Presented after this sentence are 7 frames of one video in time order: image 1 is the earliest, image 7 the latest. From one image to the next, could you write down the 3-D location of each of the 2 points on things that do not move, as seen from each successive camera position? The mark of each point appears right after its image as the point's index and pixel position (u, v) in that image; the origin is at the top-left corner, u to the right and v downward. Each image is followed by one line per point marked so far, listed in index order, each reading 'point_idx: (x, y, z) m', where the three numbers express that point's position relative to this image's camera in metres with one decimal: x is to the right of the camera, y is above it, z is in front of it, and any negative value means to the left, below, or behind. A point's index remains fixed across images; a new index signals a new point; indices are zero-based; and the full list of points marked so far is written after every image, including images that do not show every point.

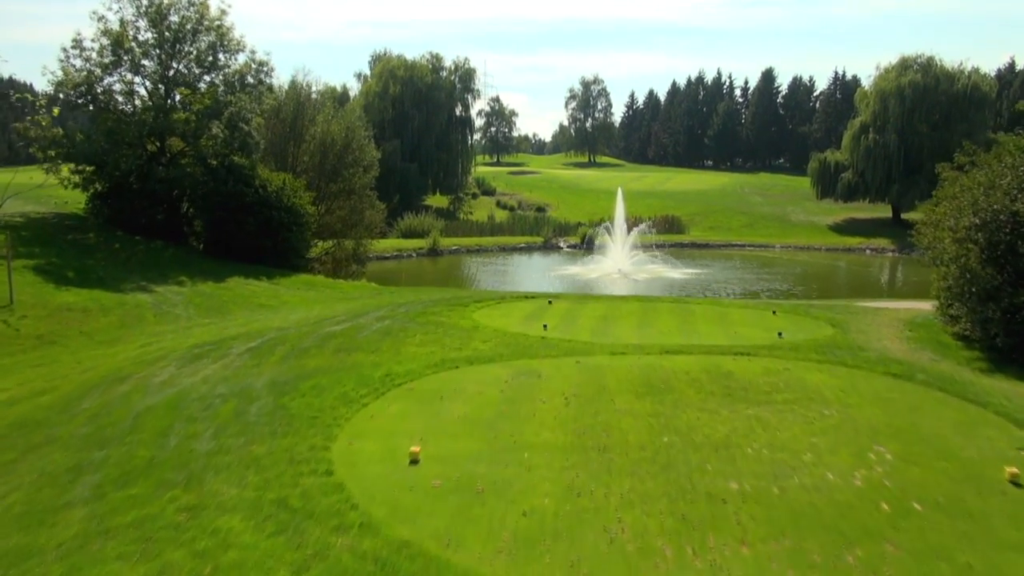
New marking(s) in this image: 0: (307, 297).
0: (-4.2, -0.2, +16.9) m
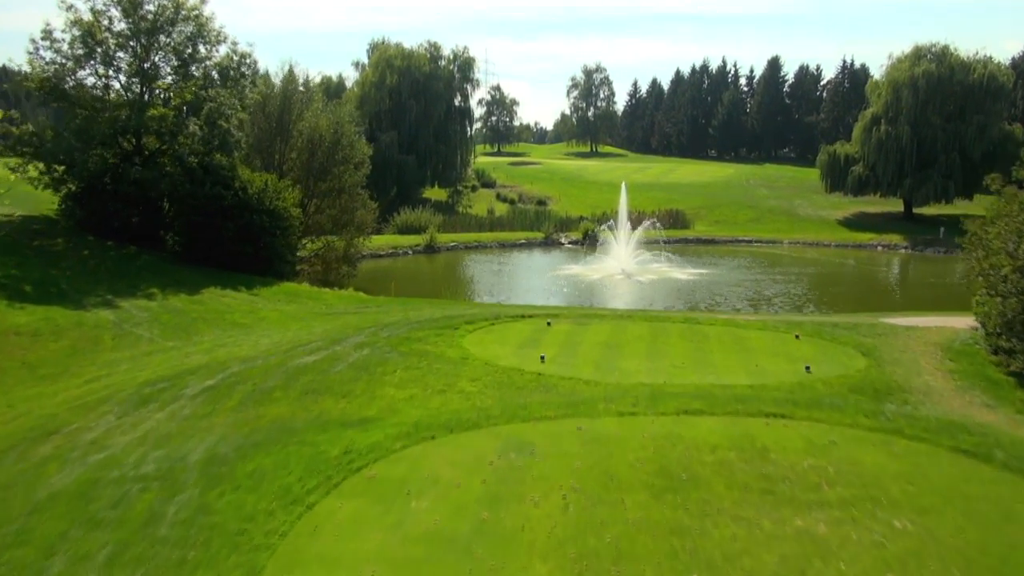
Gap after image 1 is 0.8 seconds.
0: (-4.3, -0.5, +15.6) m
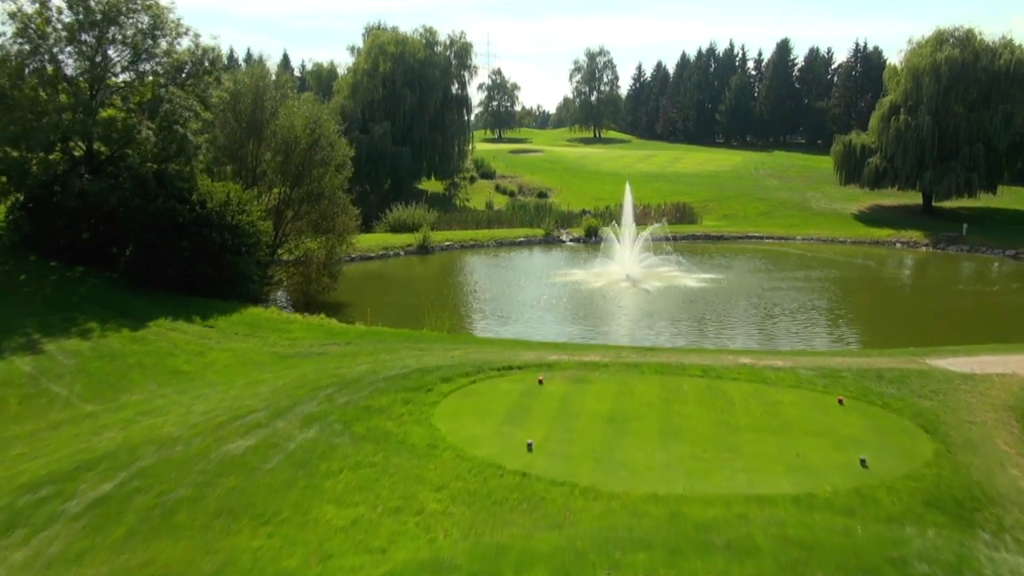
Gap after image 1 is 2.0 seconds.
0: (-4.5, -1.1, +13.5) m
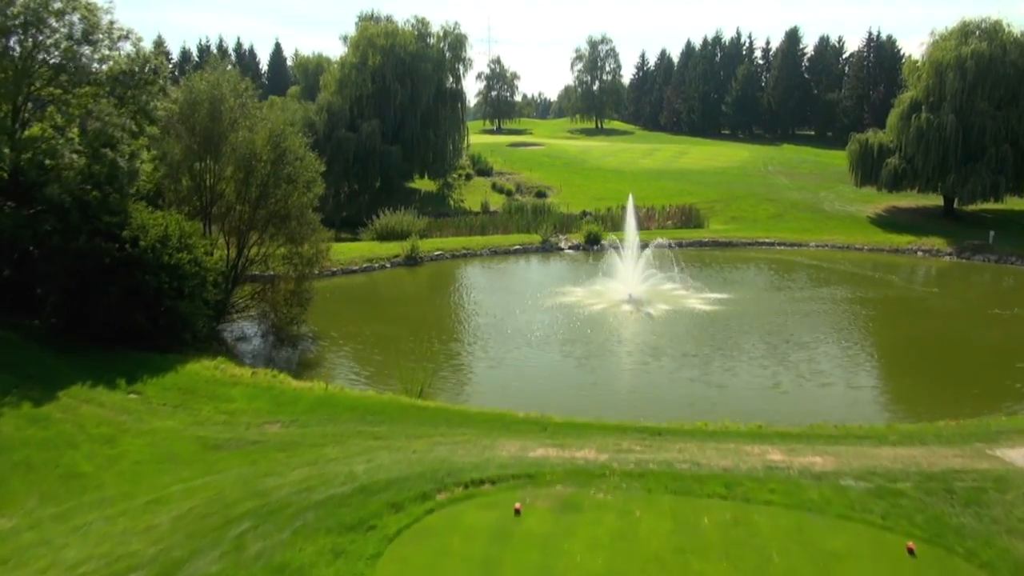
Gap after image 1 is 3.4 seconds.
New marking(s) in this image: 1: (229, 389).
0: (-4.8, -2.1, +11.1) m
1: (-4.7, -1.7, +13.6) m
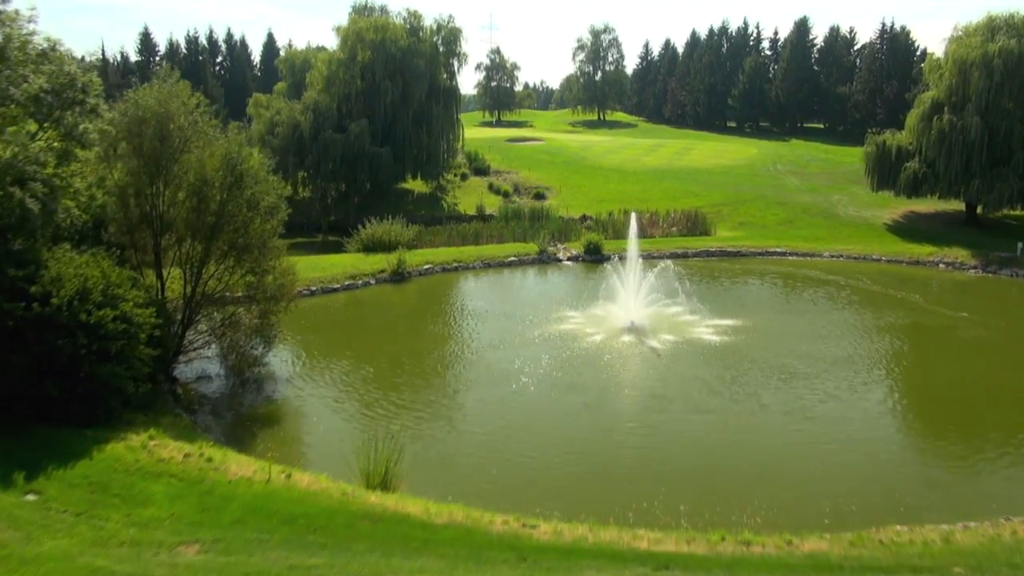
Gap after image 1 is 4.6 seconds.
0: (-5.1, -3.1, +8.9) m
1: (-5.0, -2.7, +11.3) m
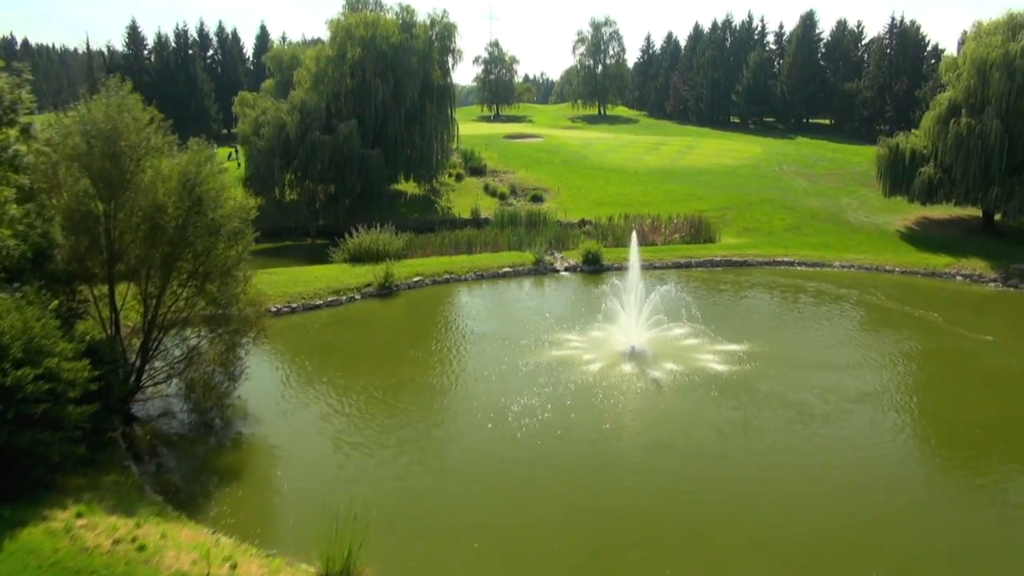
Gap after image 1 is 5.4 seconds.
0: (-5.4, -4.0, +7.2) m
1: (-5.3, -3.5, +9.6) m
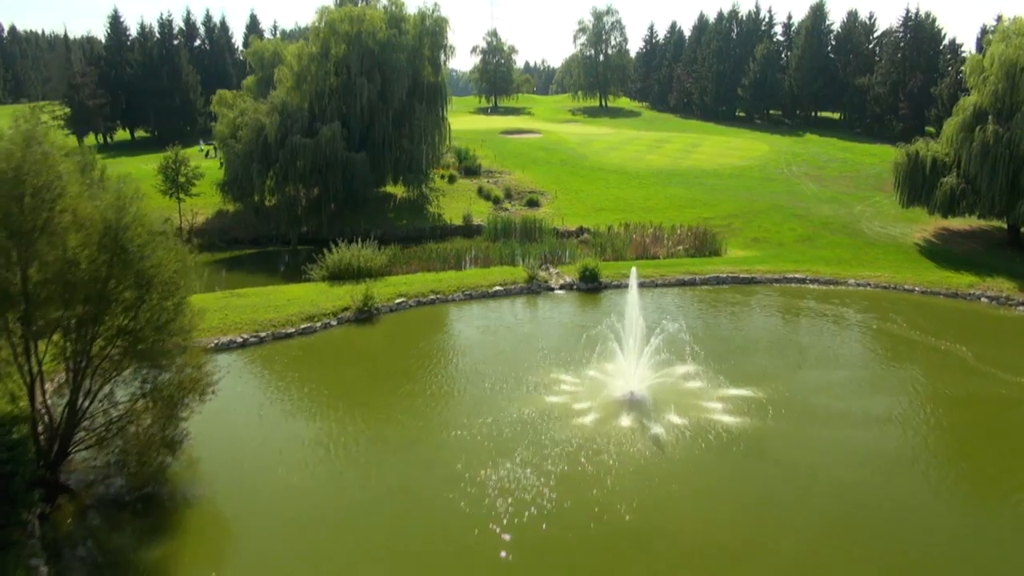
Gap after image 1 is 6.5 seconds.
0: (-5.8, -5.2, +4.9) m
1: (-5.7, -4.7, +7.3) m
